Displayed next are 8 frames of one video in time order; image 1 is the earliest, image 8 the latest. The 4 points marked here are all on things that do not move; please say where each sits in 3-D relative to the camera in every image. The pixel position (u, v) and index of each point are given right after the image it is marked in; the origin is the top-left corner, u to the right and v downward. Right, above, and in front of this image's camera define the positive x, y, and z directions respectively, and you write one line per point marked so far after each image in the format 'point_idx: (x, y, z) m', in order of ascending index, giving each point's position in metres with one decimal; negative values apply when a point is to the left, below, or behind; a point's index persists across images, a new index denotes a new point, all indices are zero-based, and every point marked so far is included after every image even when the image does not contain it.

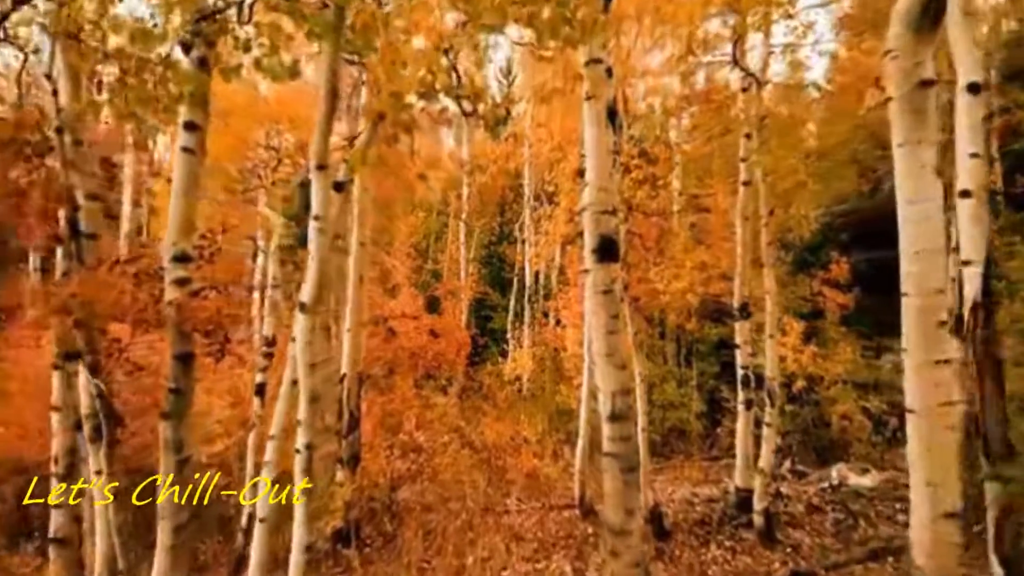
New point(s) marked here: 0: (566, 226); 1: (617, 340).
0: (+2.6, +2.9, +13.9) m
1: (+2.7, -1.4, +7.9) m
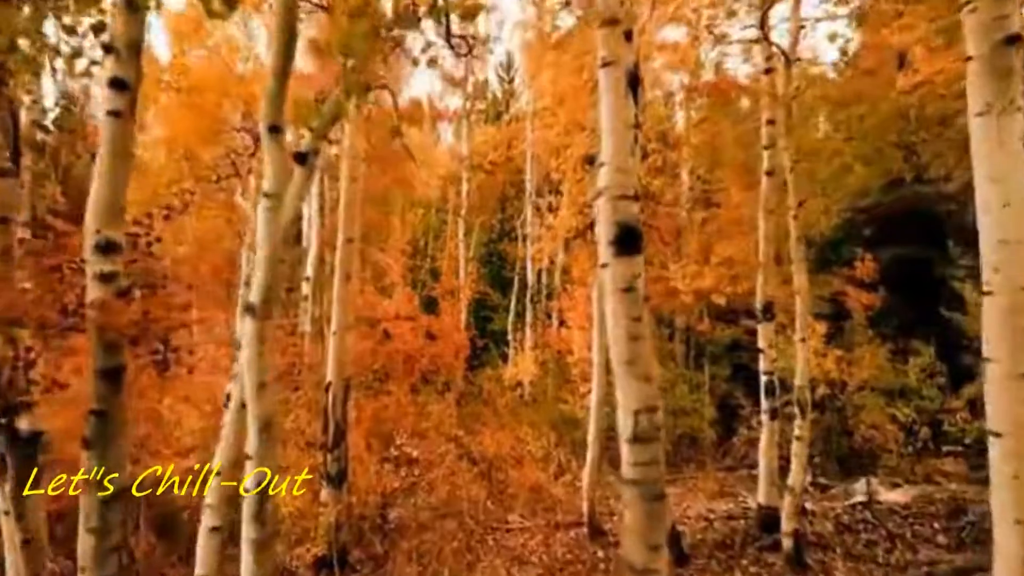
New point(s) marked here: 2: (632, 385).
0: (+2.7, +2.9, +12.7) m
1: (+2.8, -1.3, +6.7) m
2: (+2.7, -2.1, +6.7) m
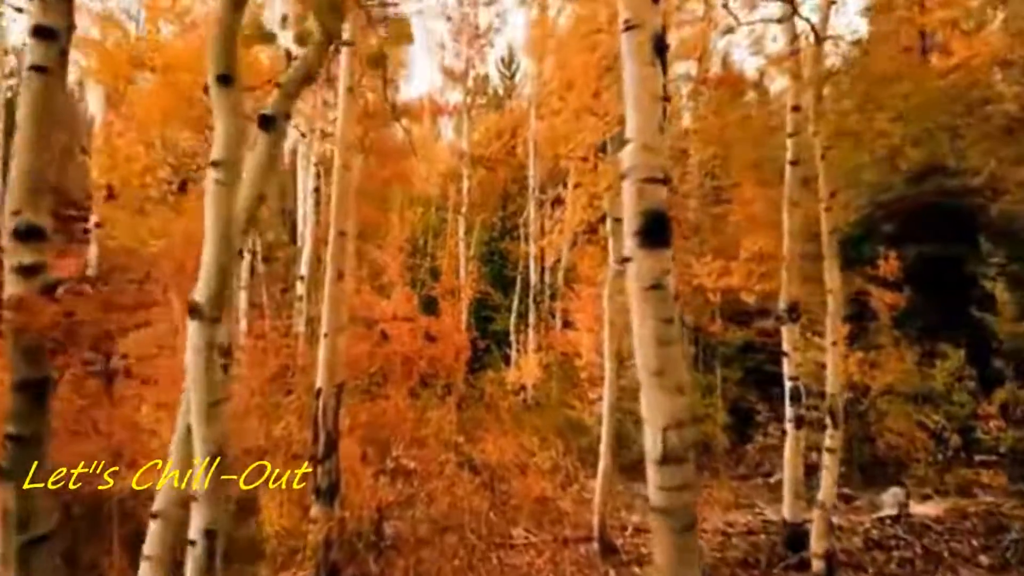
0: (+2.9, +3.0, +11.8) m
1: (+3.0, -1.3, +5.8) m
2: (+2.9, -2.1, +5.8) m
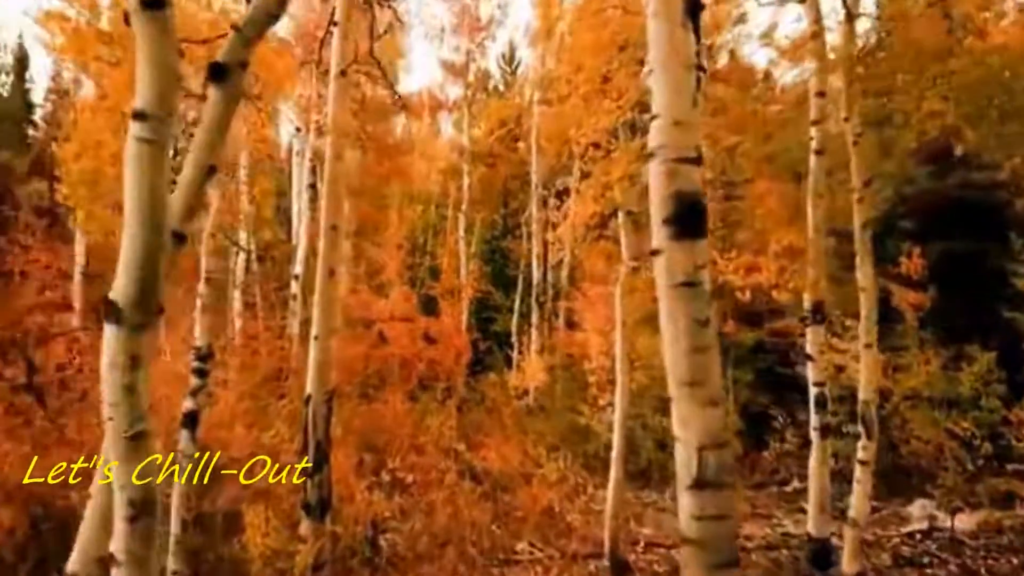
0: (+3.1, +3.0, +11.0) m
1: (+3.1, -1.2, +5.0) m
2: (+3.0, -2.0, +5.0) m
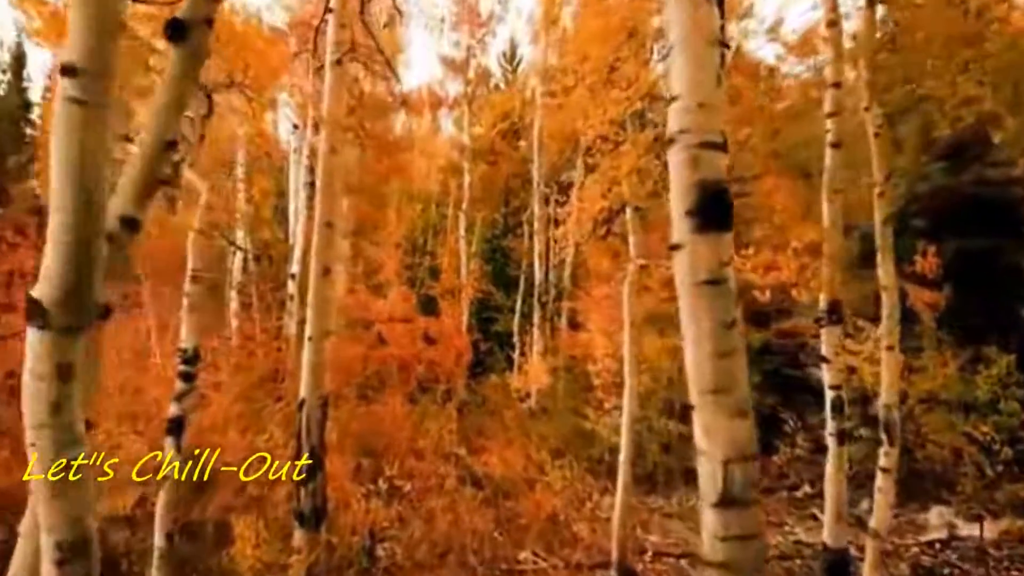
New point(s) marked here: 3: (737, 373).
0: (+3.2, +3.1, +10.6) m
1: (+3.2, -1.2, +4.5) m
2: (+3.1, -2.0, +4.5) m
3: (+3.3, -1.2, +4.5) m
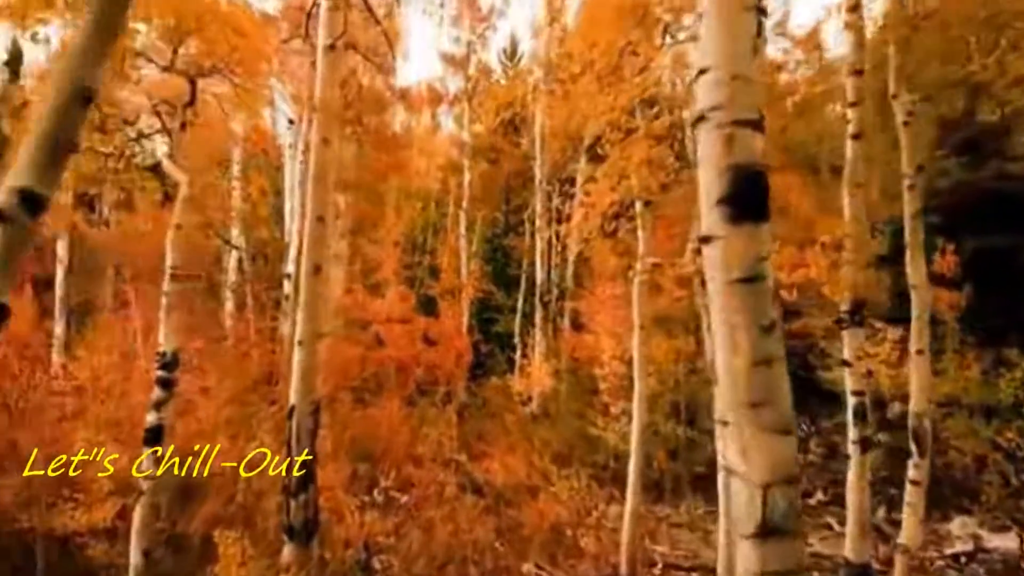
0: (+3.3, +3.1, +10.0) m
1: (+3.3, -1.2, +4.0) m
2: (+3.2, -2.0, +3.9) m
3: (+3.4, -1.2, +4.0) m
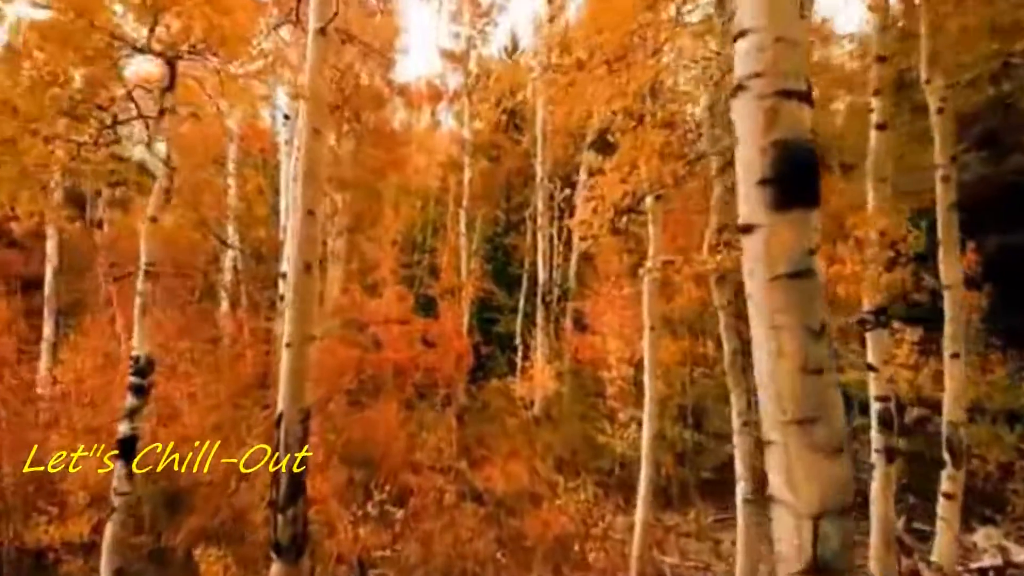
0: (+3.4, +3.1, +9.4) m
1: (+3.4, -1.2, +3.4) m
2: (+3.3, -2.0, +3.4) m
3: (+3.5, -1.2, +3.4) m
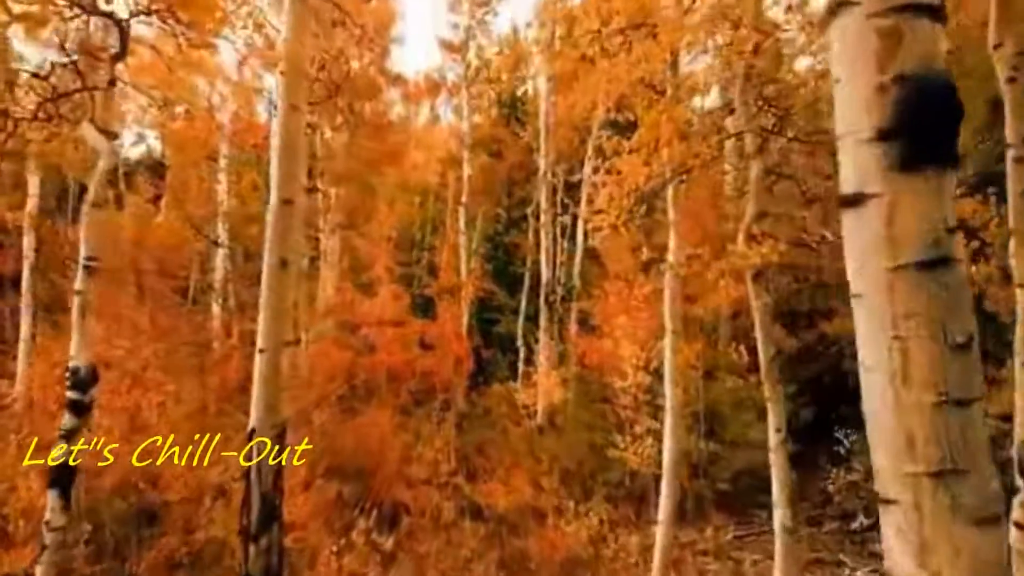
0: (+3.5, +3.2, +8.4) m
1: (+3.5, -1.1, +2.4) m
2: (+3.4, -1.9, +2.3) m
3: (+3.6, -1.1, +2.4) m
